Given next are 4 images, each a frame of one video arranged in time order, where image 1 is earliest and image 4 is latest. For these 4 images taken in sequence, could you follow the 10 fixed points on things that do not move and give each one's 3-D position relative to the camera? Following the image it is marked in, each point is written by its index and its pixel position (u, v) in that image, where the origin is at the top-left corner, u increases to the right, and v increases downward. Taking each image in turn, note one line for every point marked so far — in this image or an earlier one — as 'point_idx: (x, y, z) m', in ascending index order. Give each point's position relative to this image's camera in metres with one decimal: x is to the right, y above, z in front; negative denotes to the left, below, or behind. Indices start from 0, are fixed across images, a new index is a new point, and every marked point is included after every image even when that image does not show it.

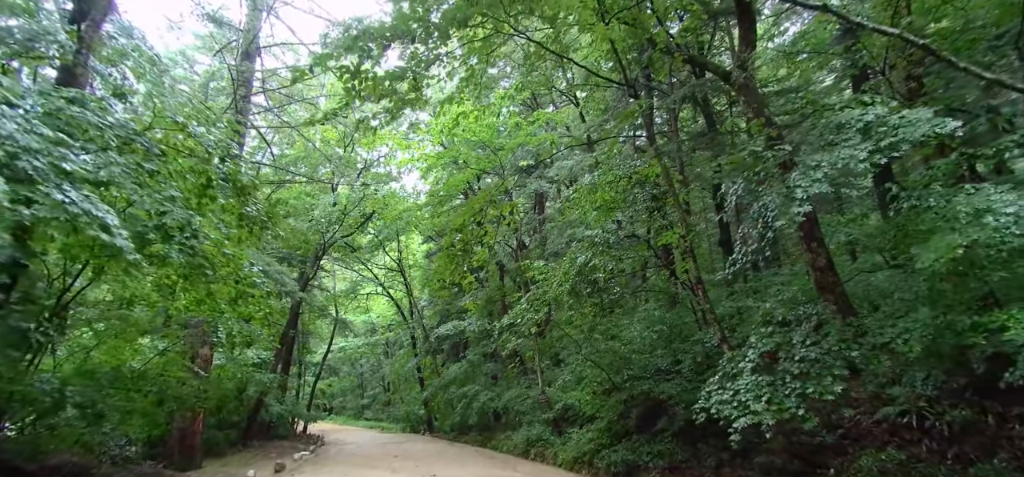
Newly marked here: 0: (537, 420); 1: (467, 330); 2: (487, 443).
0: (+0.7, -4.8, +13.2) m
1: (-1.7, -3.5, +19.2) m
2: (-0.9, -7.1, +17.4) m
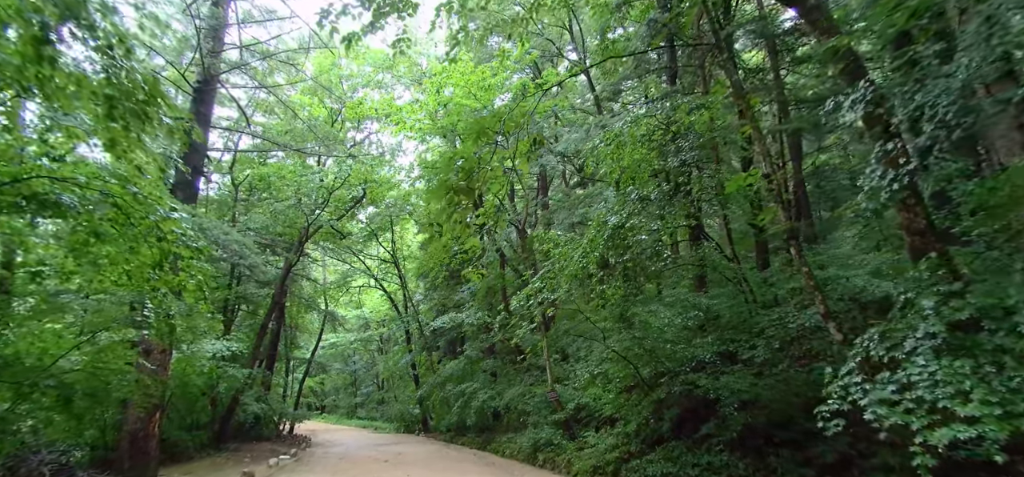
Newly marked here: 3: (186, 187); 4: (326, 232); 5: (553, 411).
0: (+0.8, -4.2, +11.7) m
1: (-1.6, -2.9, +17.7) m
2: (-0.9, -6.6, +15.9) m
3: (-7.0, +1.2, +10.8) m
4: (-7.2, +0.3, +19.4) m
5: (+1.0, -3.7, +10.8) m
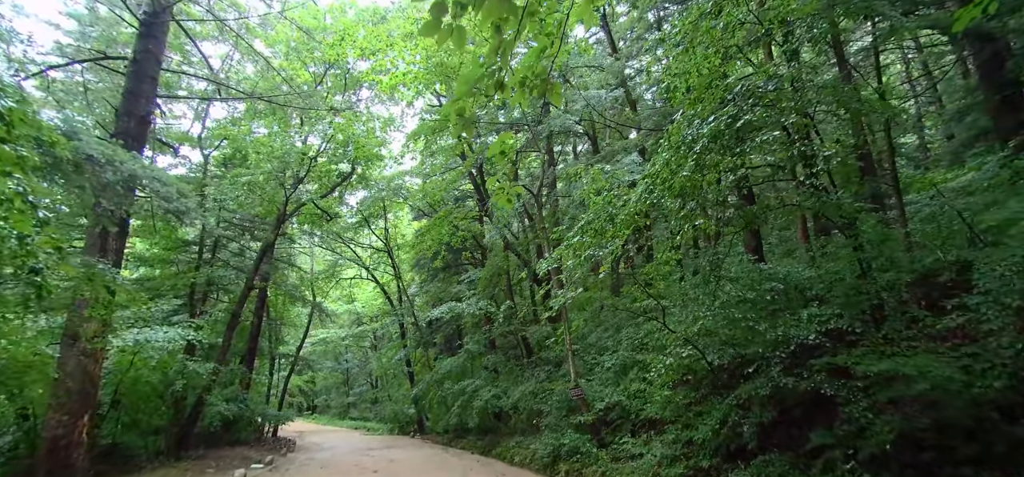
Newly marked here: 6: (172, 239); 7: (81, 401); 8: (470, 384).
0: (+1.0, -3.6, +9.8) m
1: (-1.4, -2.3, +15.7) m
2: (-0.6, -5.9, +14.0) m
3: (-6.7, +1.8, +8.8) m
4: (-7.0, +0.9, +17.4) m
5: (+1.2, -3.1, +8.9) m
6: (-9.6, 0.0, +14.2) m
7: (-6.6, -2.5, +7.7) m
8: (-1.3, -4.4, +15.3) m
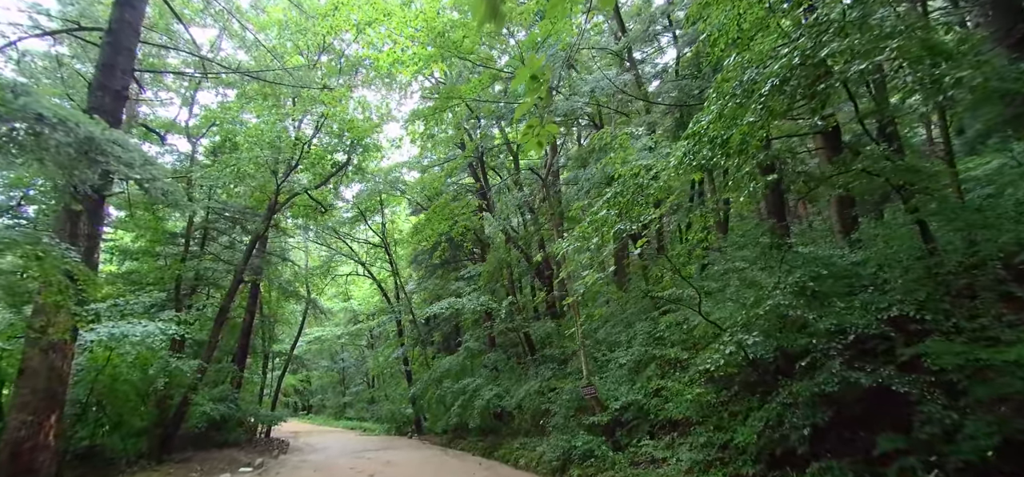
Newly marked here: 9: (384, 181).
0: (+1.1, -3.4, +9.2) m
1: (-1.3, -2.0, +15.1) m
2: (-0.6, -5.7, +13.3) m
3: (-6.6, +2.0, +8.1) m
4: (-6.9, +1.2, +16.7) m
5: (+1.3, -2.8, +8.2) m
6: (-9.5, +0.2, +13.5) m
7: (-6.5, -2.3, +7.0) m
8: (-1.2, -4.2, +14.7) m
9: (-4.7, +2.2, +18.5) m
